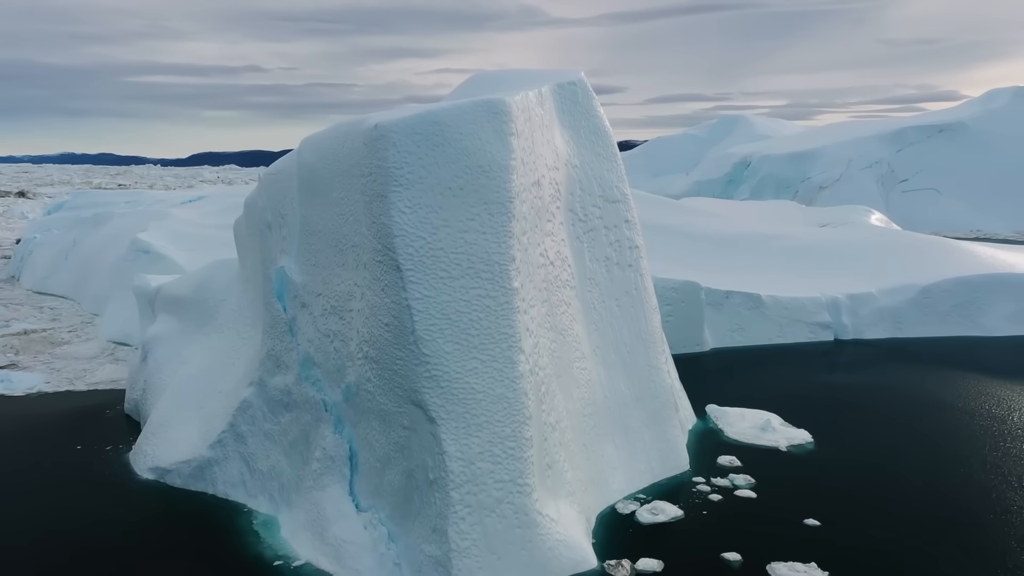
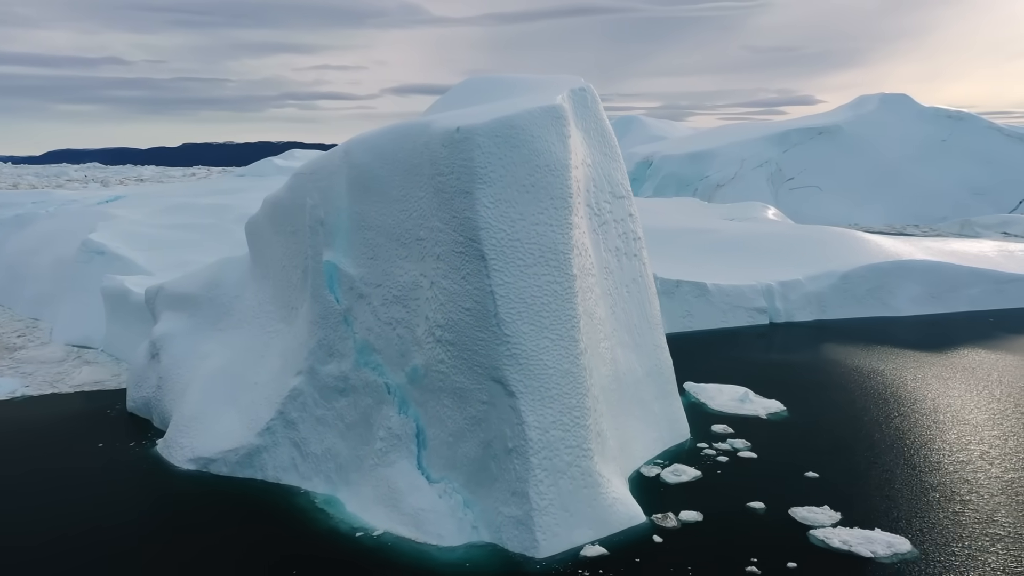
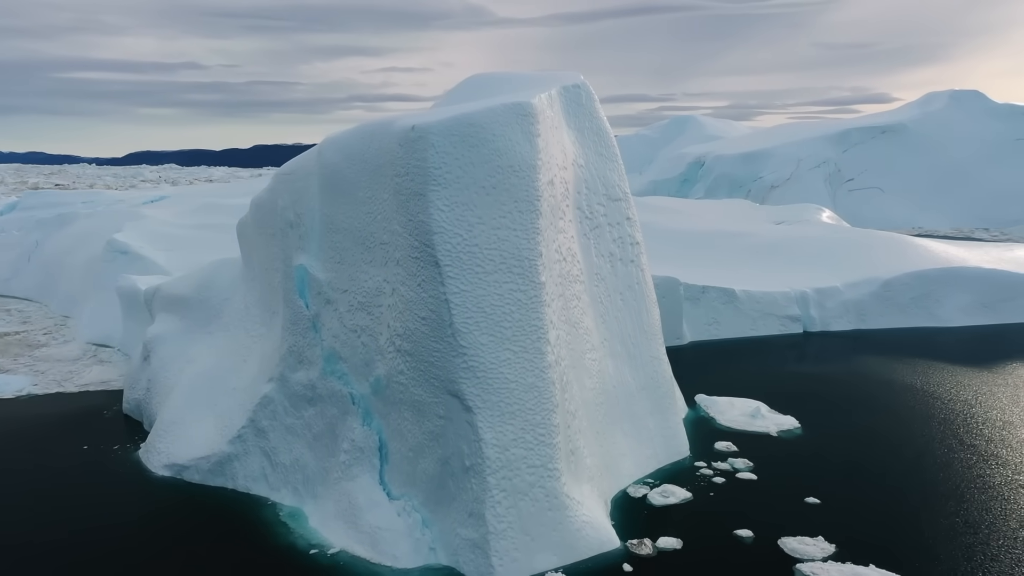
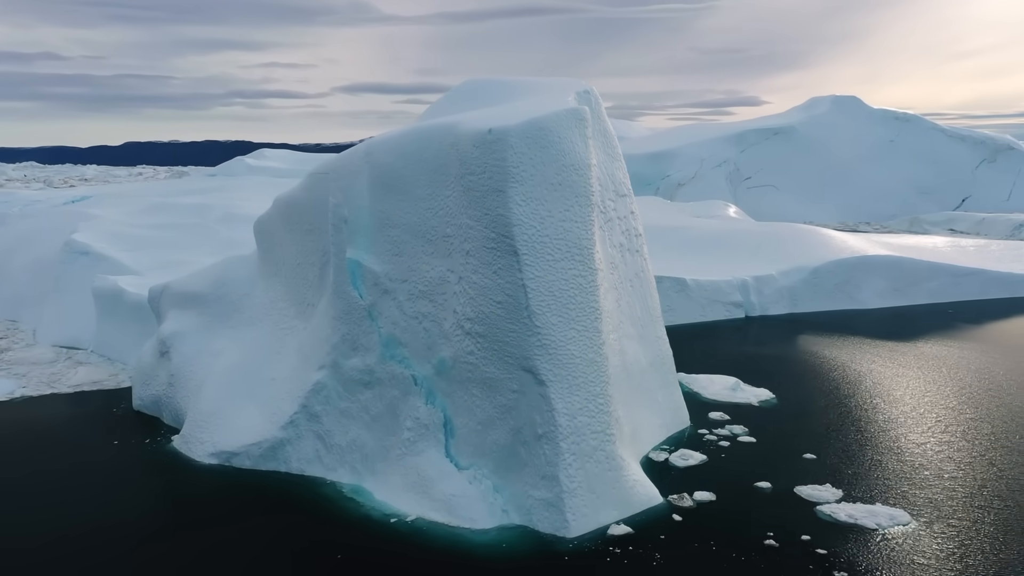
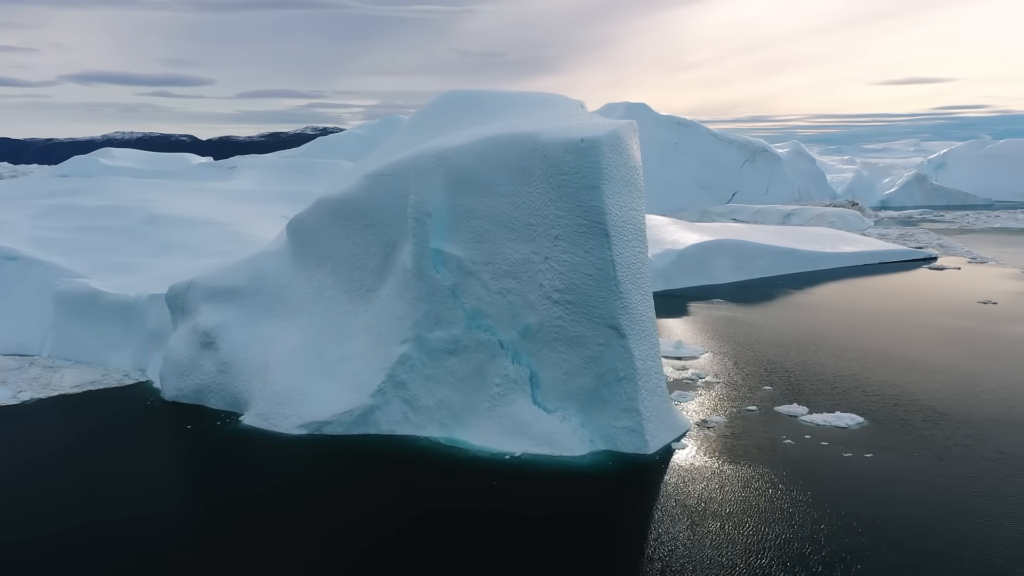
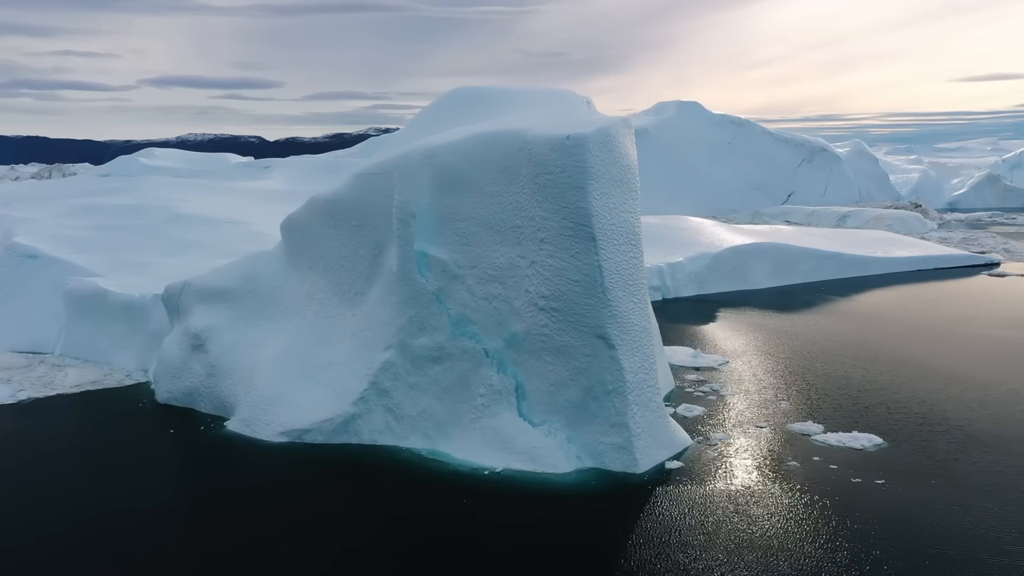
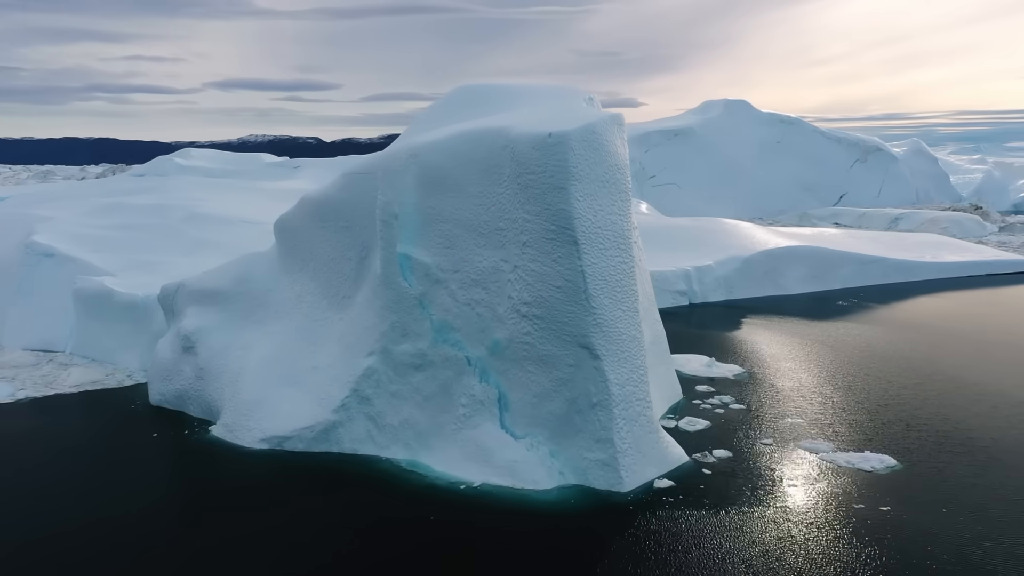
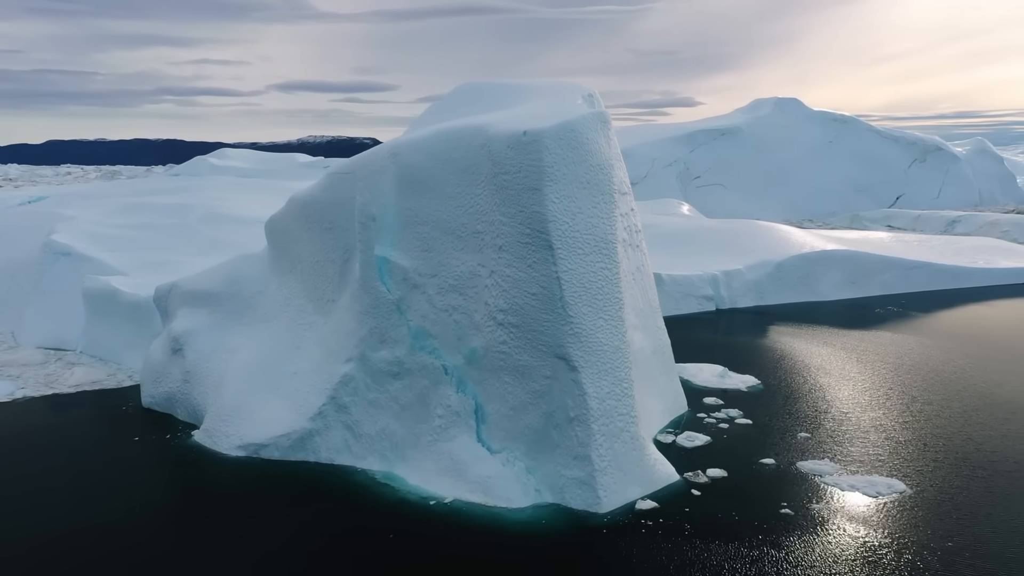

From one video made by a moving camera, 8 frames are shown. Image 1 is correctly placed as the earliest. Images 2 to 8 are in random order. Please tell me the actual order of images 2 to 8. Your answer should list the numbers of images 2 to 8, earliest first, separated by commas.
3, 2, 4, 8, 7, 6, 5
